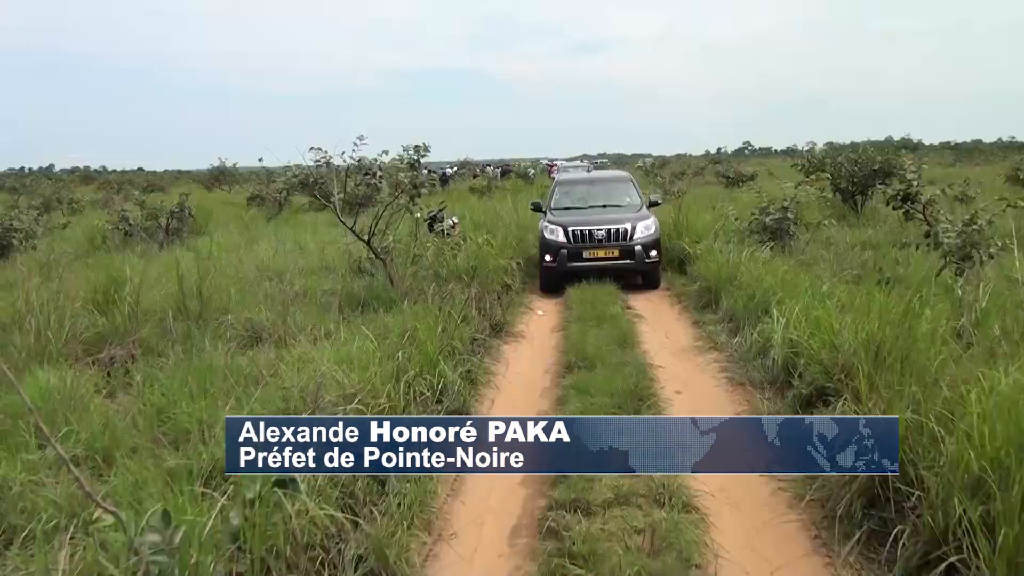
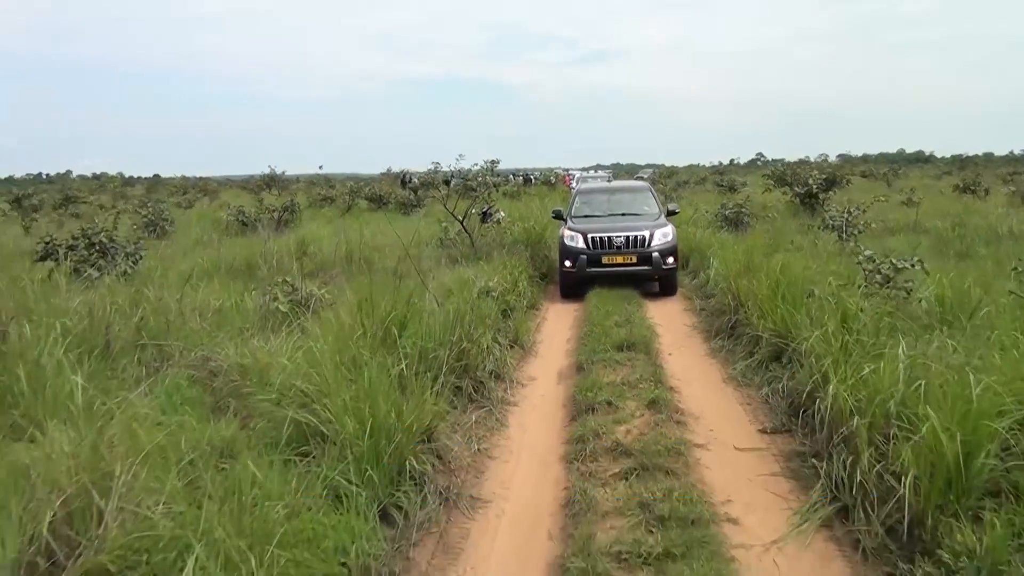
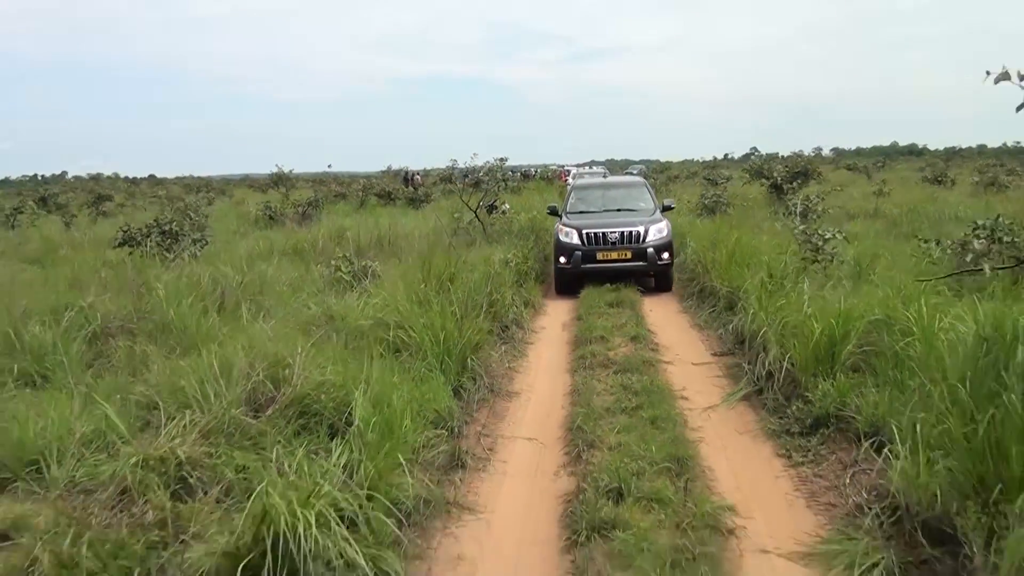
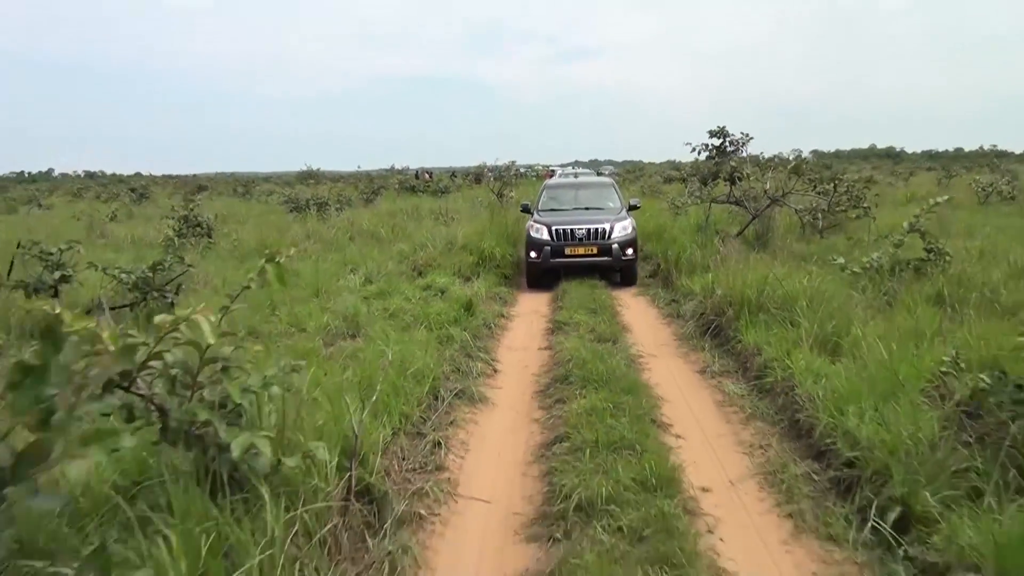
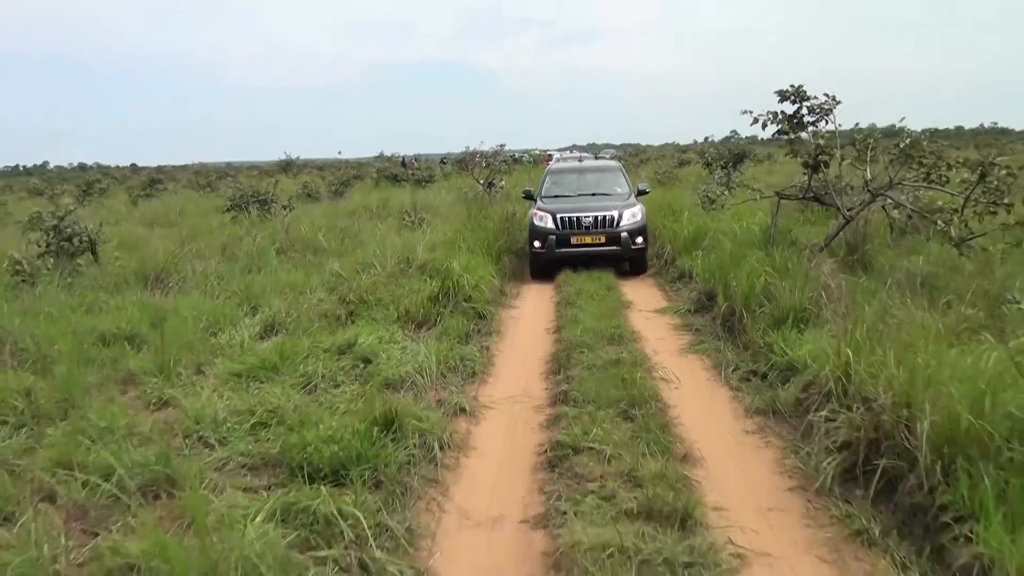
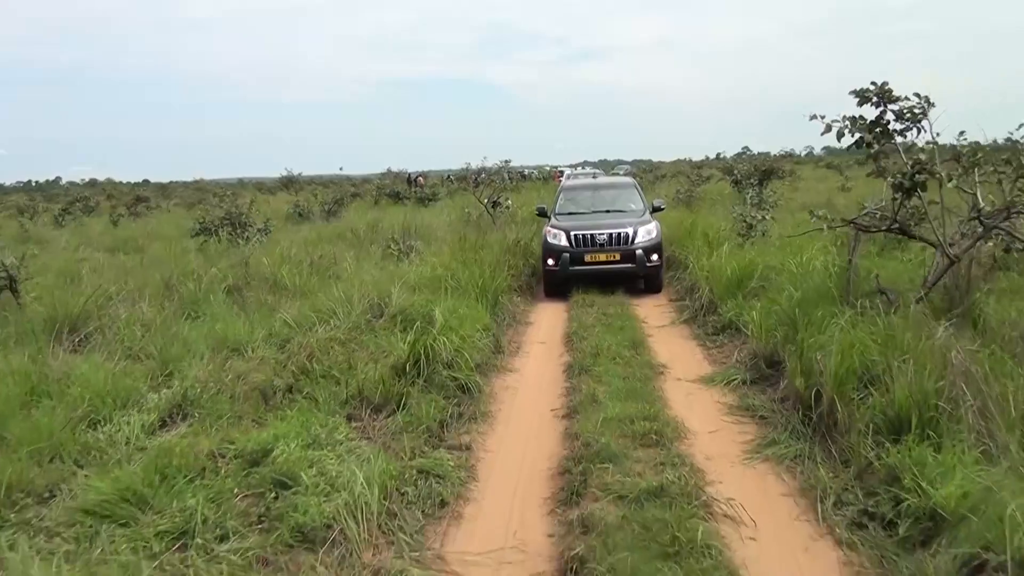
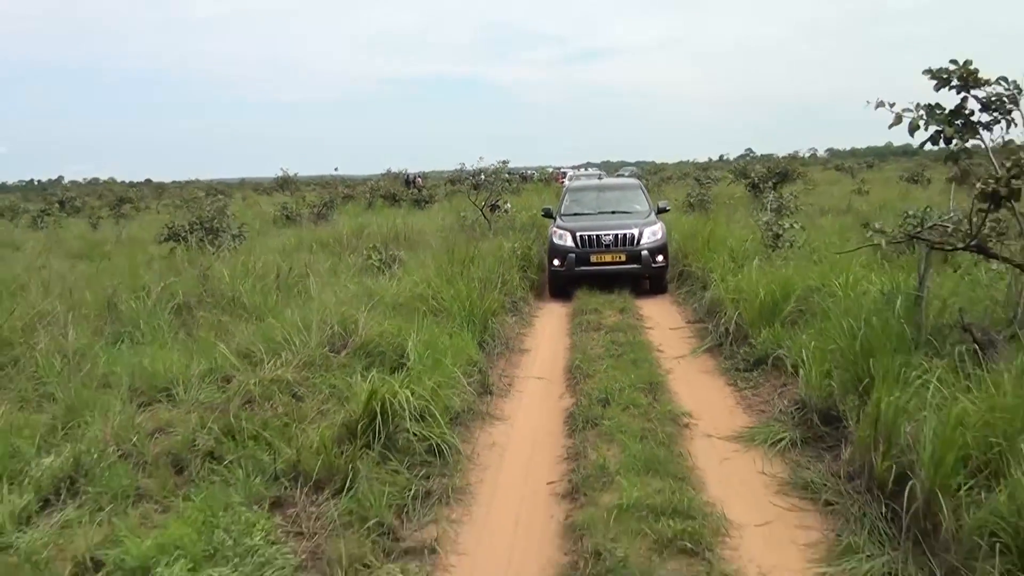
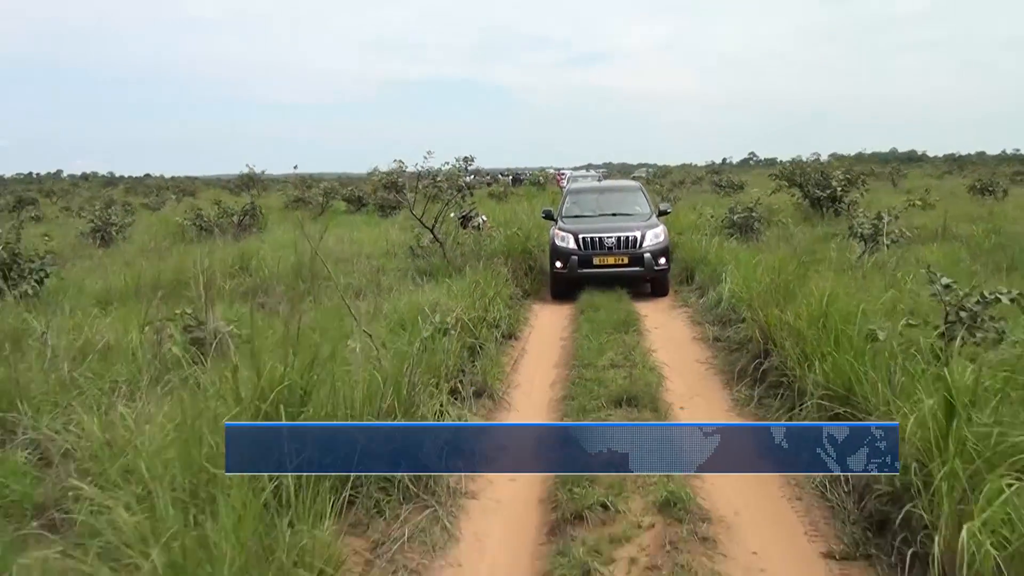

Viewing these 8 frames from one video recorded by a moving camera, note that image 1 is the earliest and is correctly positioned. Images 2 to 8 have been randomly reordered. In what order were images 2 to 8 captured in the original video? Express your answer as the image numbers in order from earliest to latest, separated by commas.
8, 2, 3, 7, 6, 5, 4
